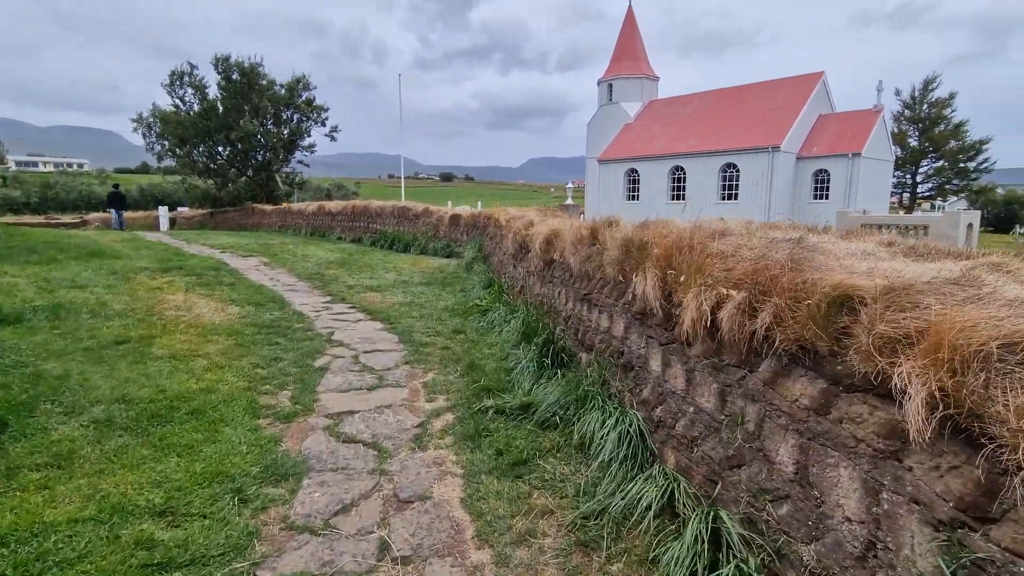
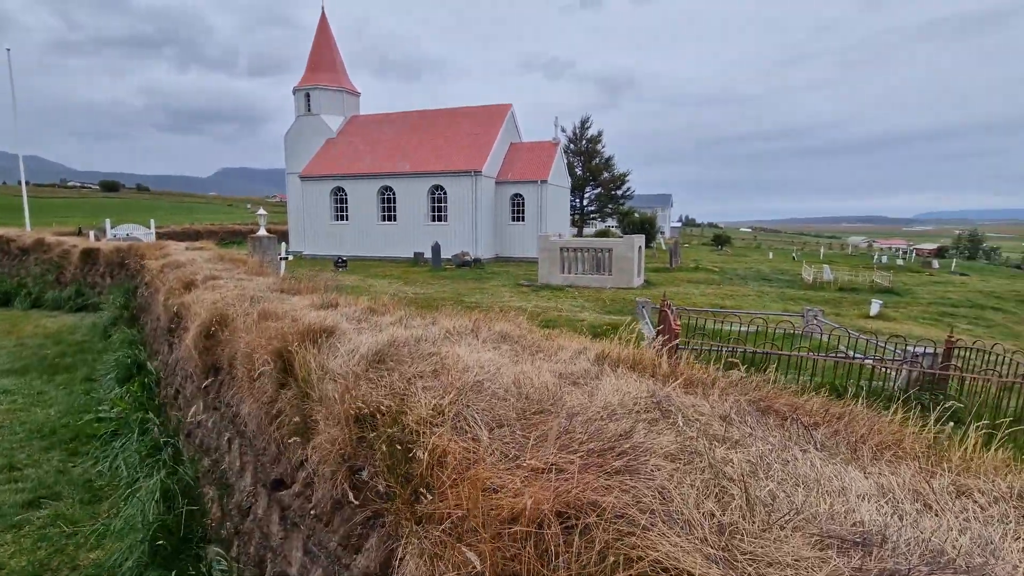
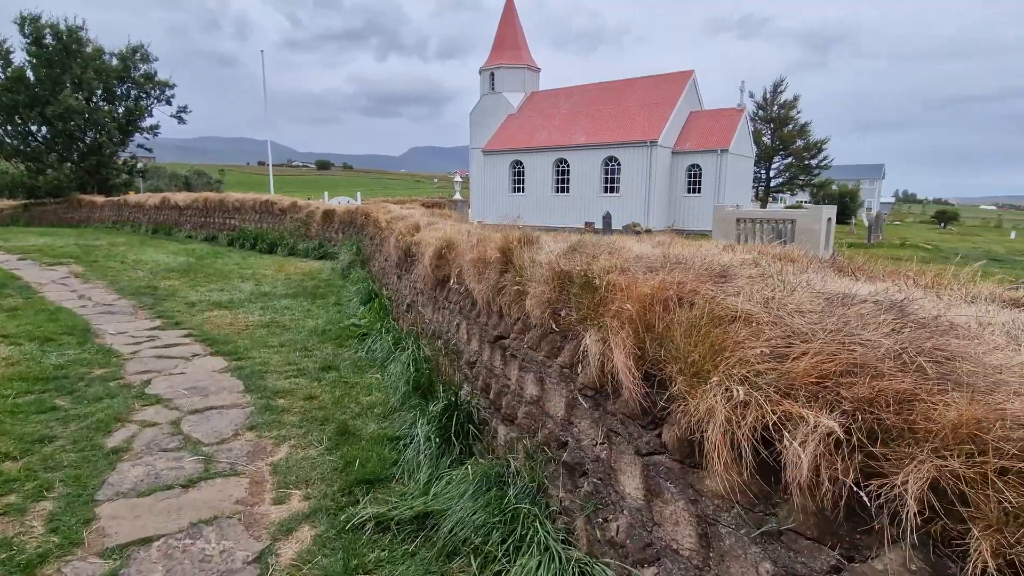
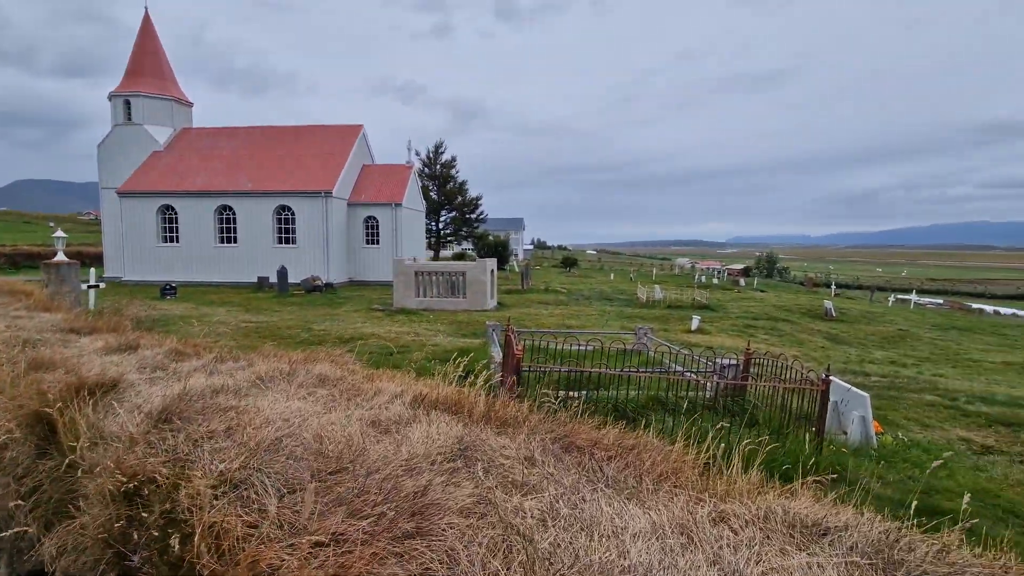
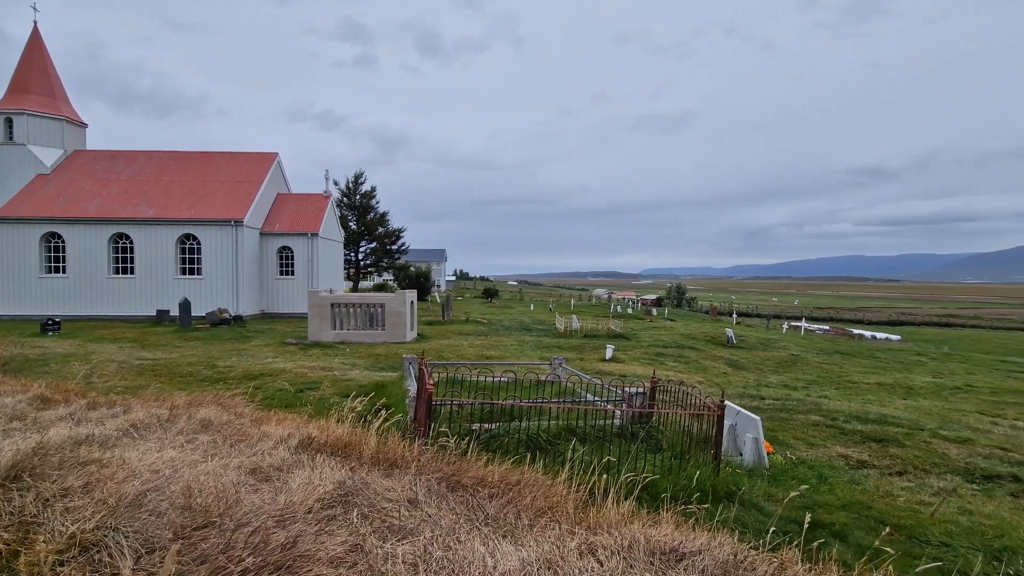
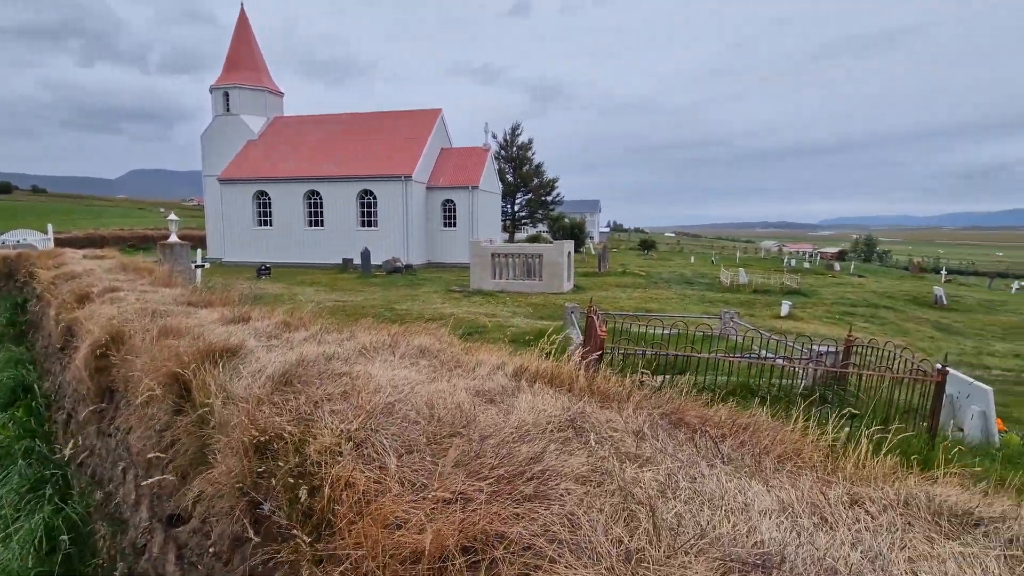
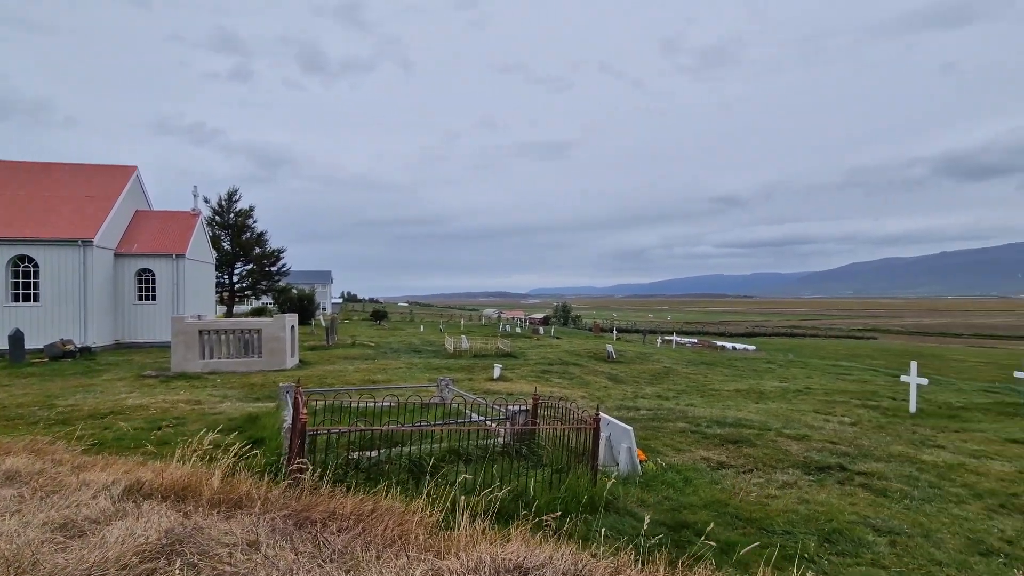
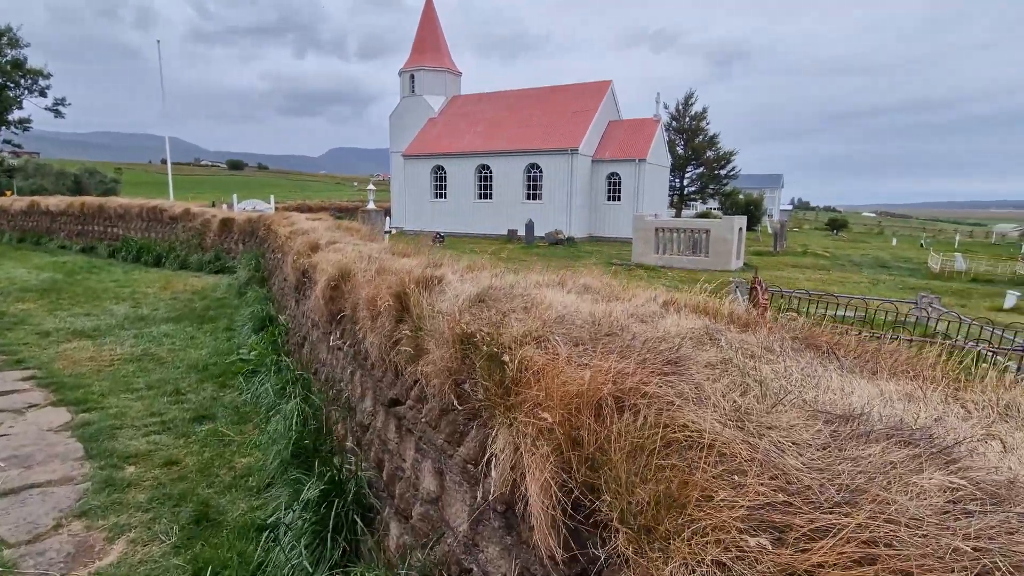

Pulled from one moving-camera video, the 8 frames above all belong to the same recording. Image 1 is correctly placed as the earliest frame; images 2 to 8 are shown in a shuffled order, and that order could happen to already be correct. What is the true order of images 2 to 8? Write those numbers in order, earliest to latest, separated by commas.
3, 8, 2, 6, 4, 5, 7
